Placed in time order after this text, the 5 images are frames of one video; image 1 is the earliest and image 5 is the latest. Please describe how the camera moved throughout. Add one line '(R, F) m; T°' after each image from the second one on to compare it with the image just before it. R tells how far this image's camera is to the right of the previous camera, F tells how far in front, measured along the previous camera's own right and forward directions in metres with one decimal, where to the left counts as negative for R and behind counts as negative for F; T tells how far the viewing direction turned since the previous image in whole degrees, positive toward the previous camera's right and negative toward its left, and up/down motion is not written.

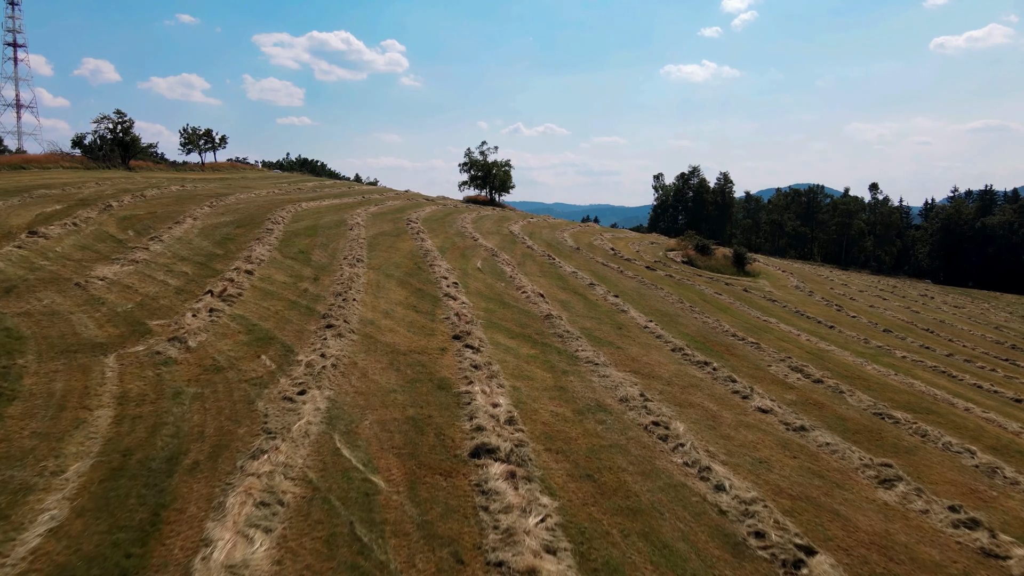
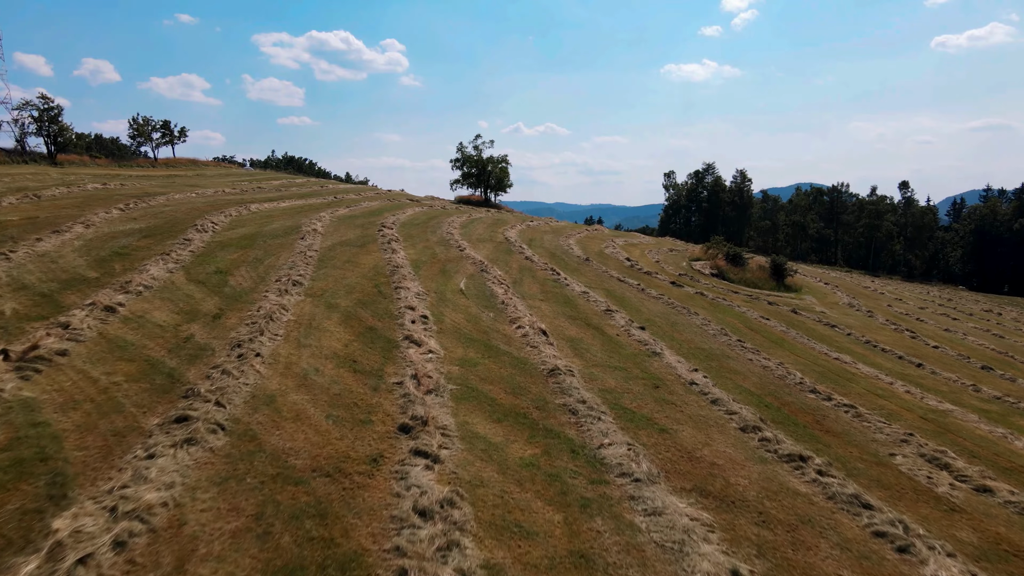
(+0.2, +5.7) m; 0°
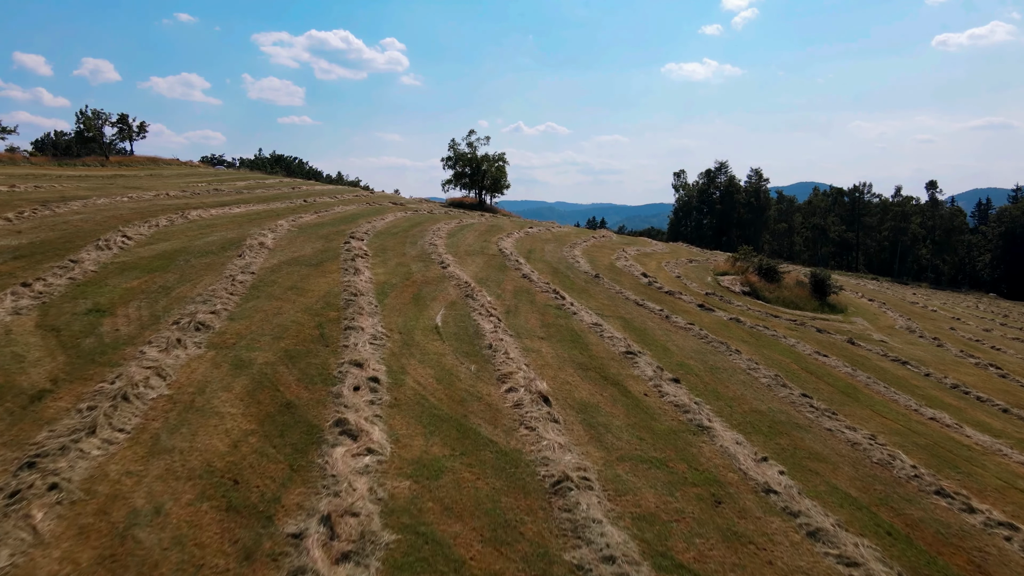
(+0.2, +4.5) m; 0°
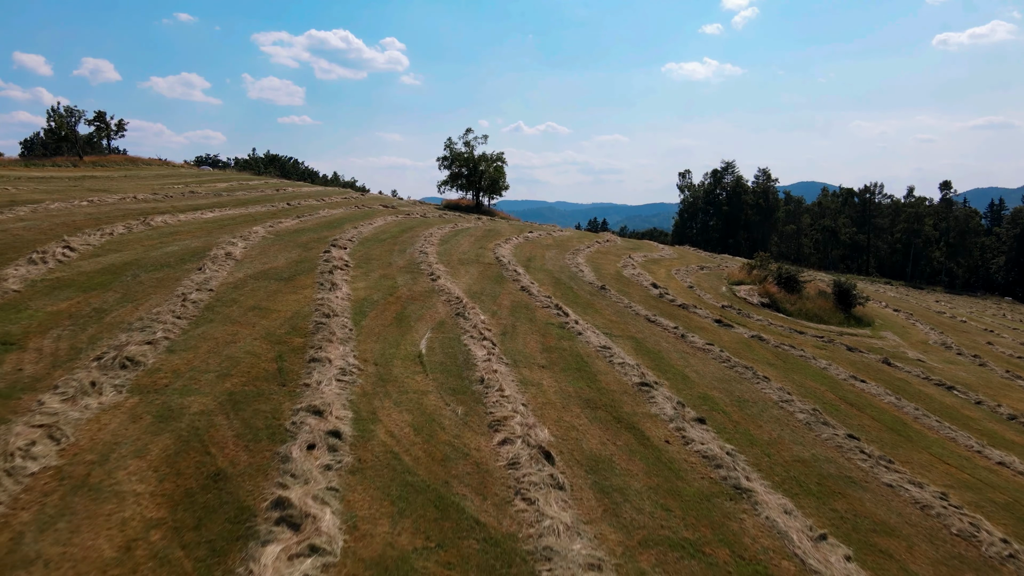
(+0.1, +2.1) m; 0°
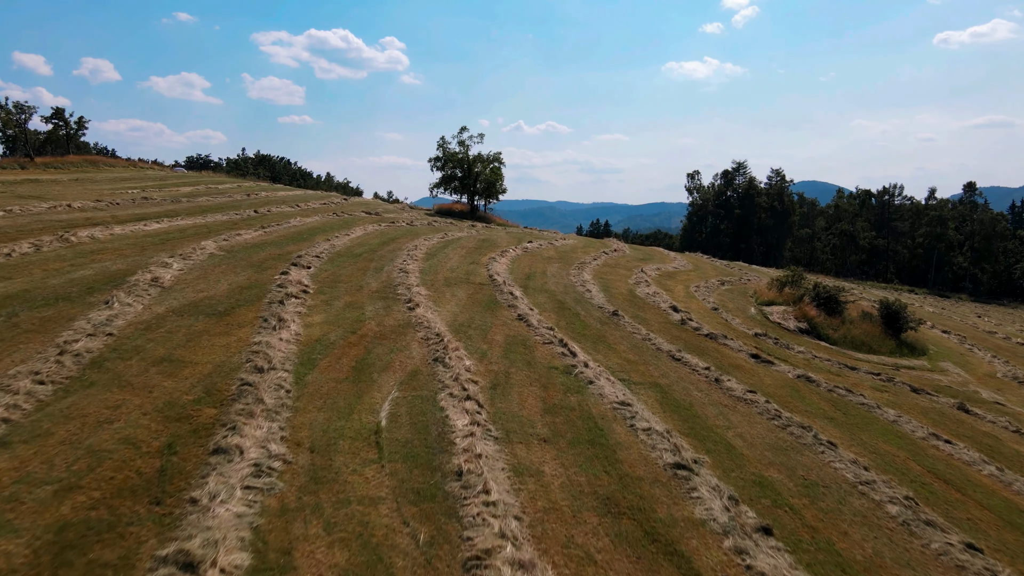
(+0.1, +3.3) m; 0°
